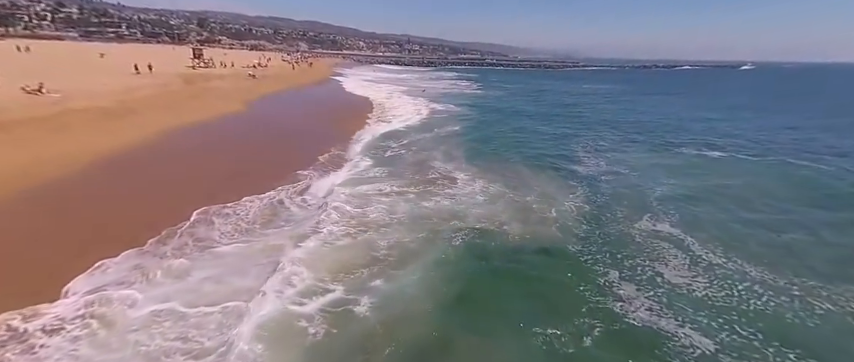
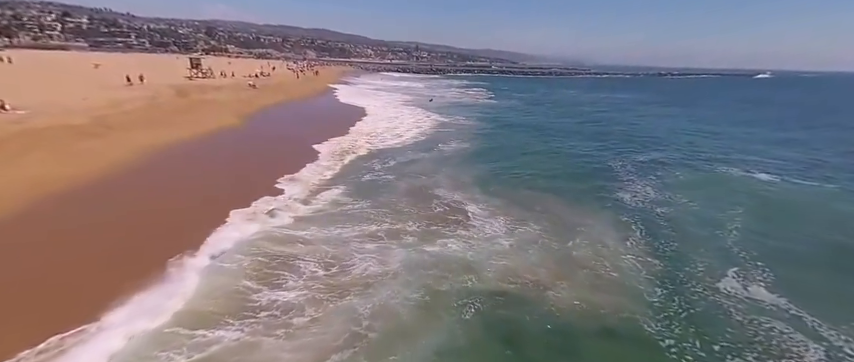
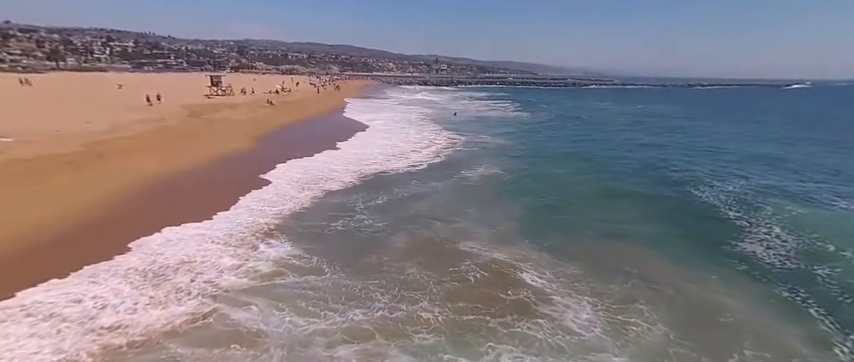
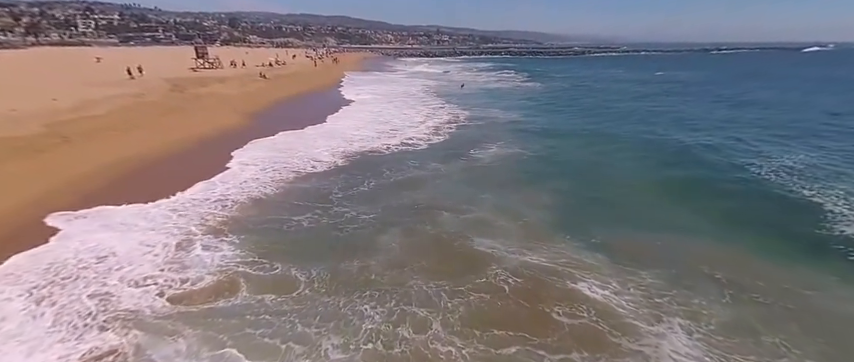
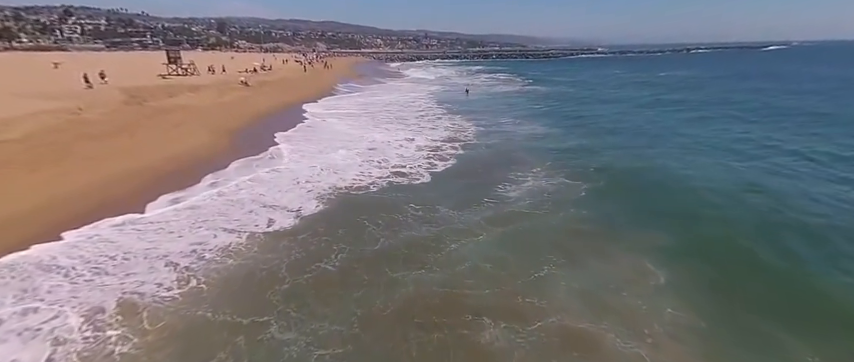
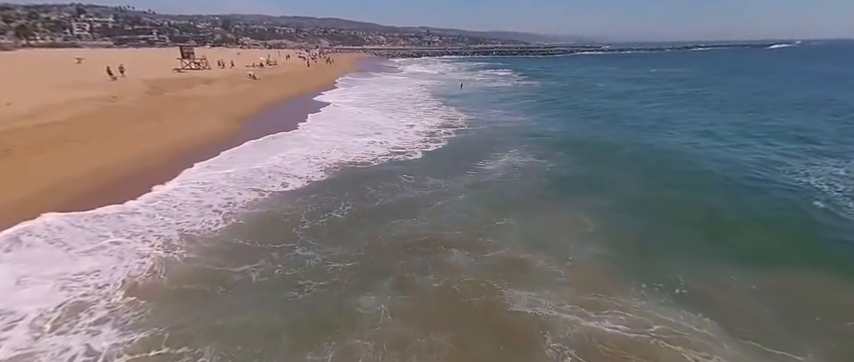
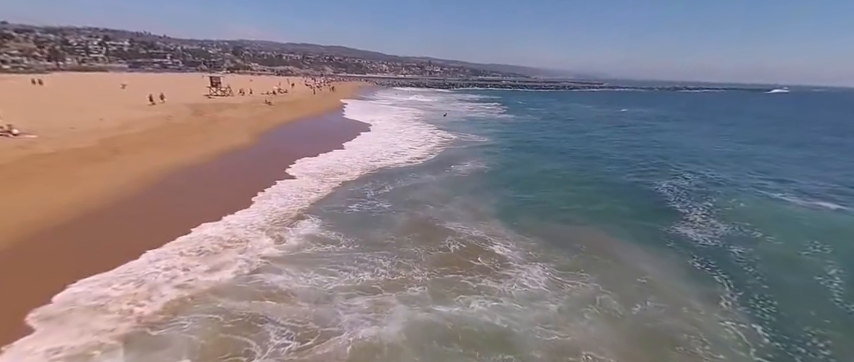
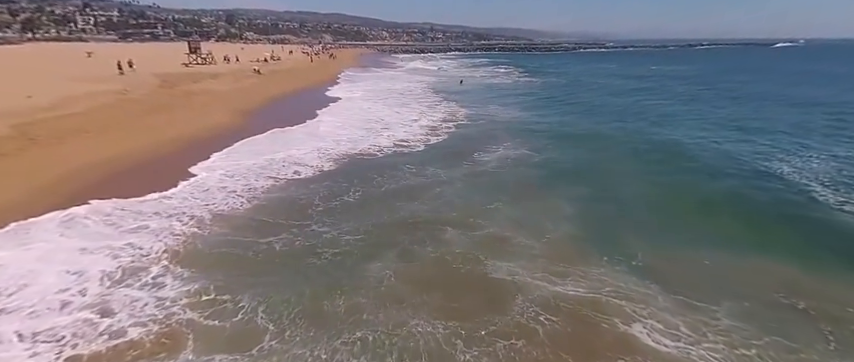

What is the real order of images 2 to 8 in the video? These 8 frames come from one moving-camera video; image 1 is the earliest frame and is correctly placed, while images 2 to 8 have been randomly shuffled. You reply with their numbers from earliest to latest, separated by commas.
2, 7, 3, 4, 8, 6, 5
